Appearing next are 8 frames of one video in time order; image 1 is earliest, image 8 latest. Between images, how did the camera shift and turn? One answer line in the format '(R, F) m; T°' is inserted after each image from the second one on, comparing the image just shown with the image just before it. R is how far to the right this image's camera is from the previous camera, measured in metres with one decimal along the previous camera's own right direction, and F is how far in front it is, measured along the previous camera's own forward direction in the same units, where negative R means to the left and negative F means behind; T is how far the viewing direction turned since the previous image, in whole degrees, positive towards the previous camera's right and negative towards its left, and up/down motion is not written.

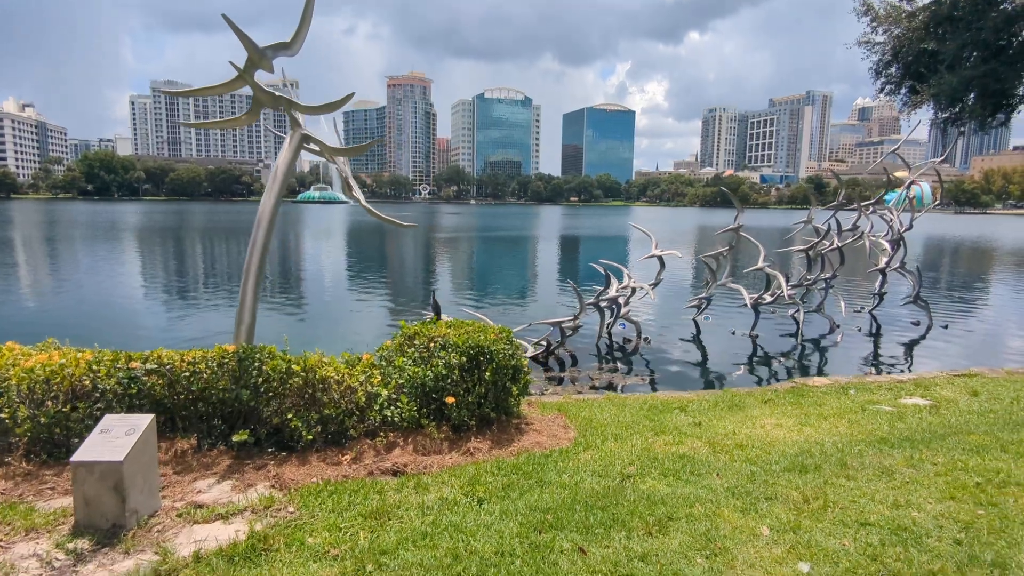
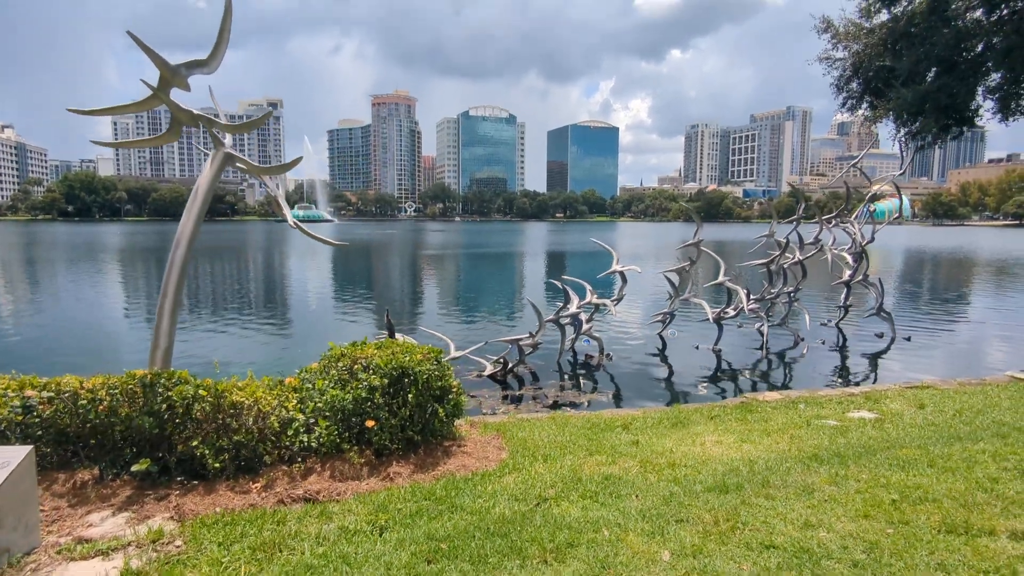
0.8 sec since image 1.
(+0.6, +0.1) m; +1°
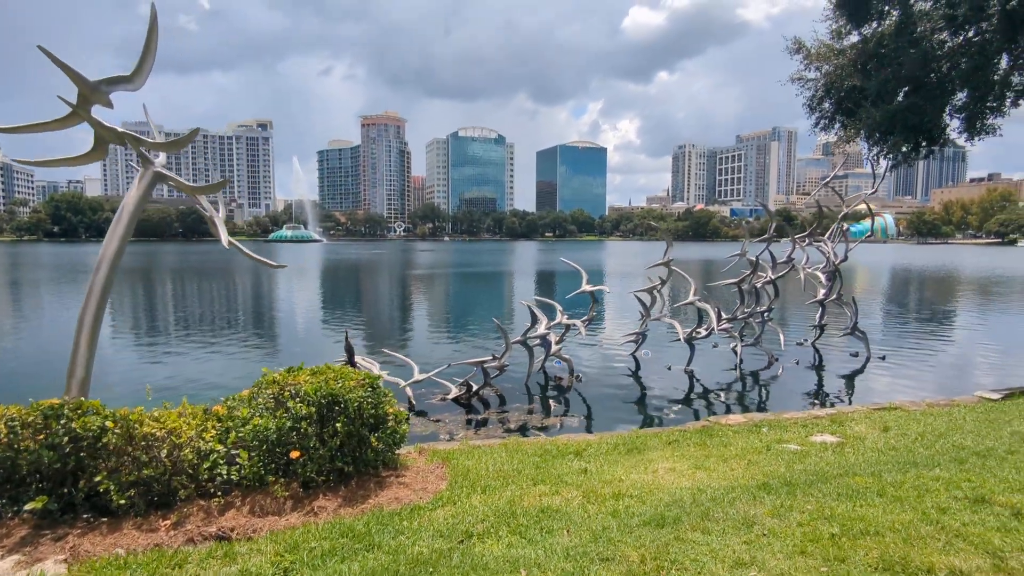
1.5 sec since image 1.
(+0.5, +0.2) m; +1°
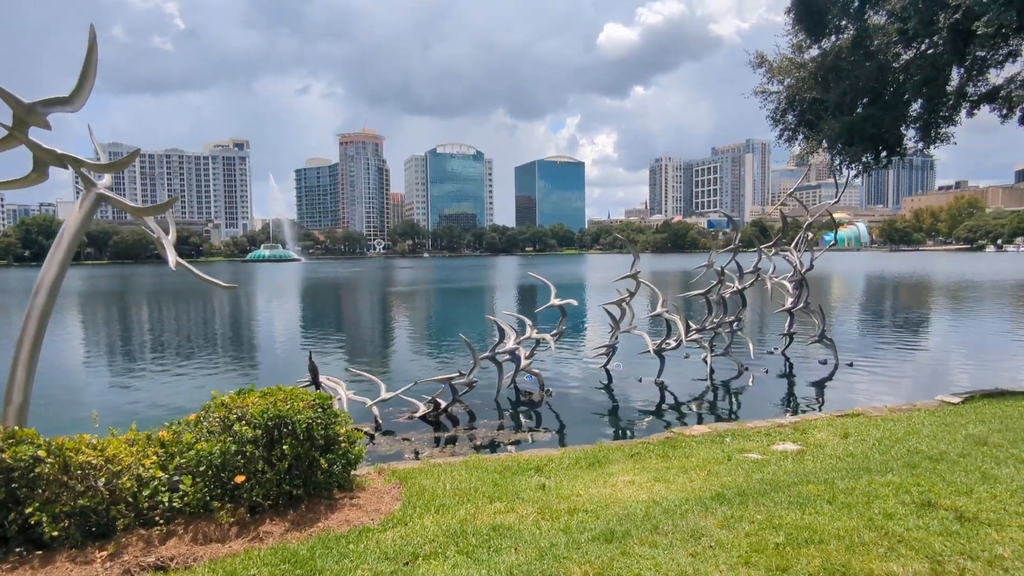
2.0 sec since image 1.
(+0.3, 0.0) m; +2°
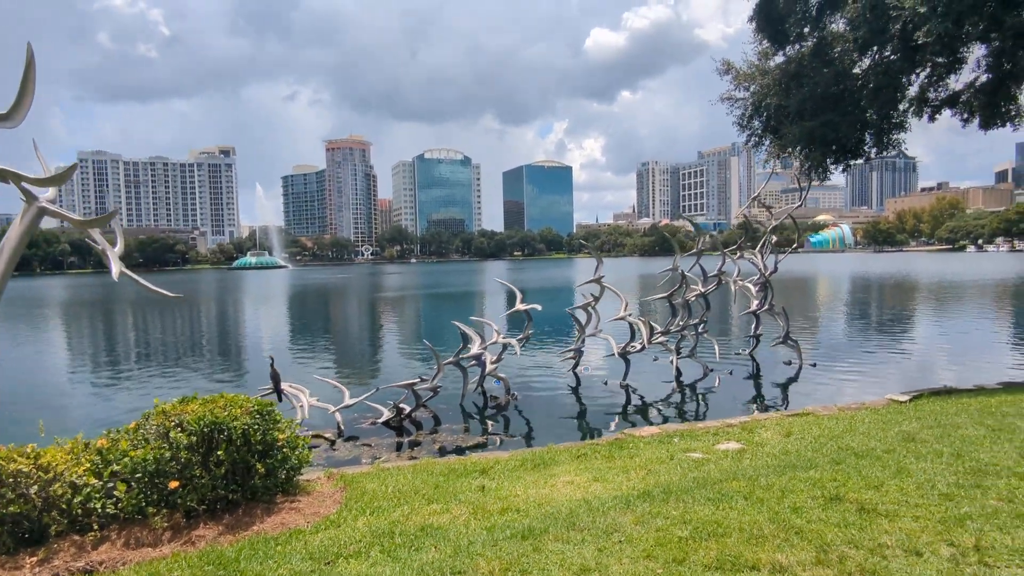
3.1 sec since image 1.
(+0.5, -0.2) m; +1°
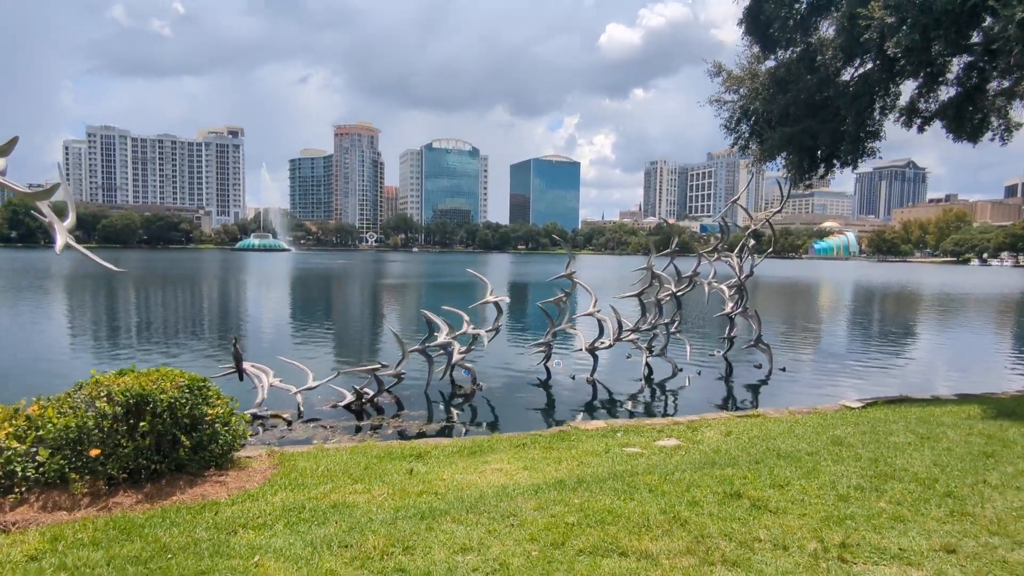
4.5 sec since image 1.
(+0.7, -0.1) m; 0°
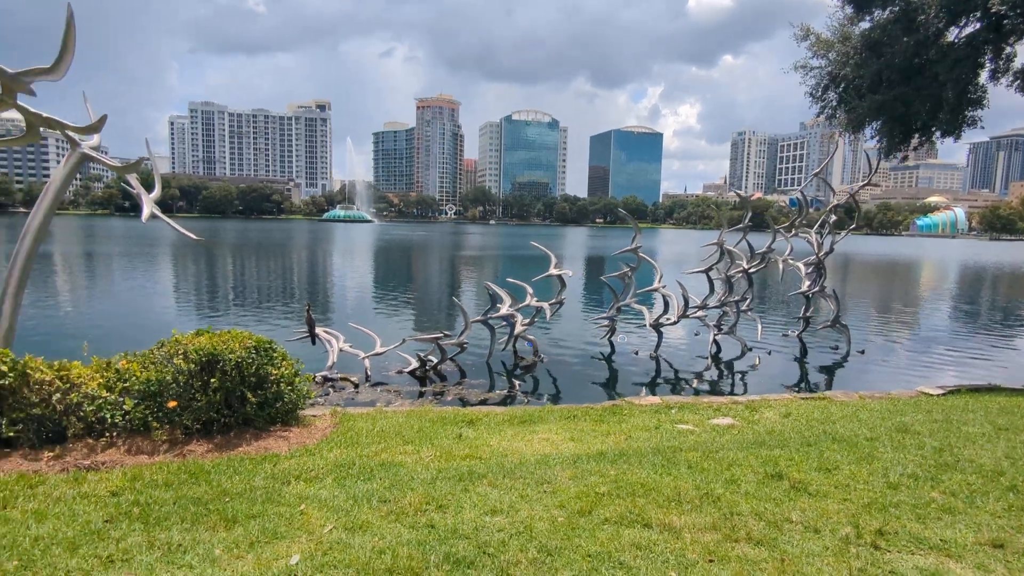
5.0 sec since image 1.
(+0.3, -0.1) m; -7°
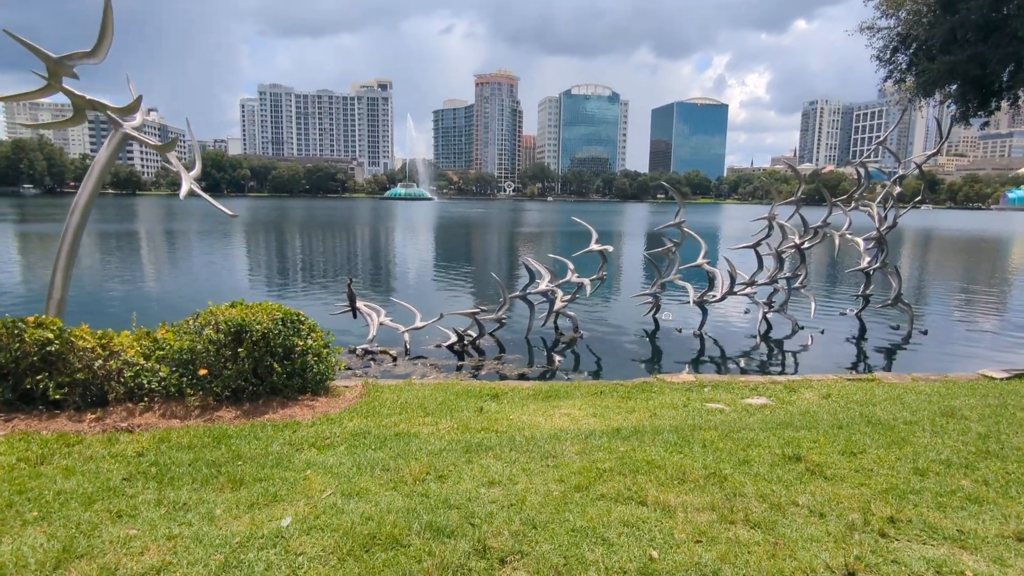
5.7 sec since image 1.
(+0.4, +0.1) m; -5°
